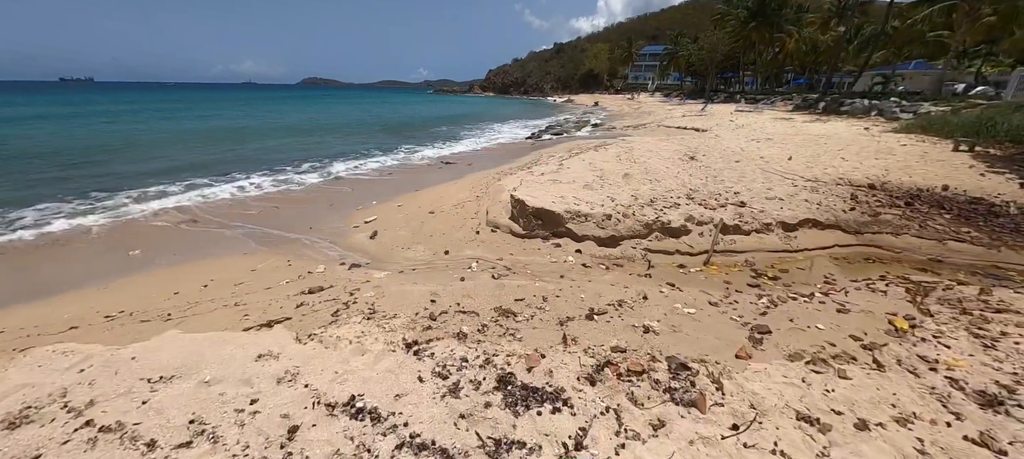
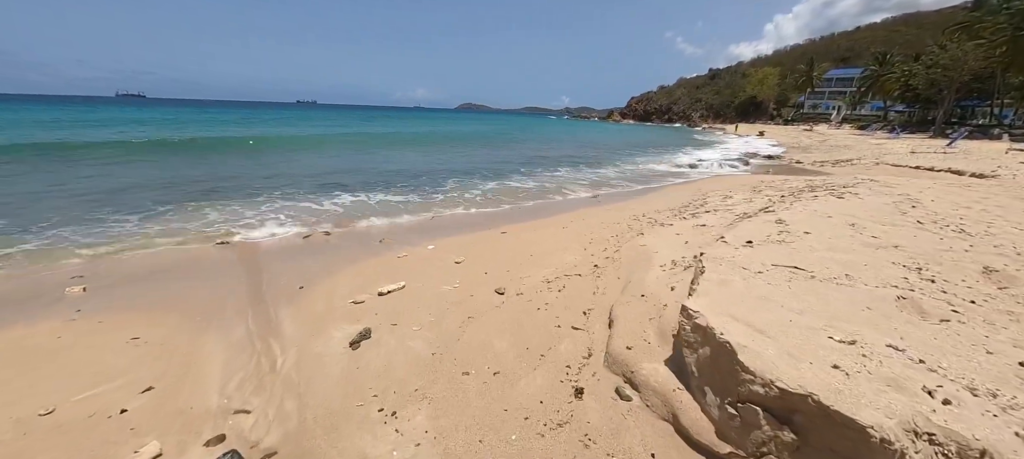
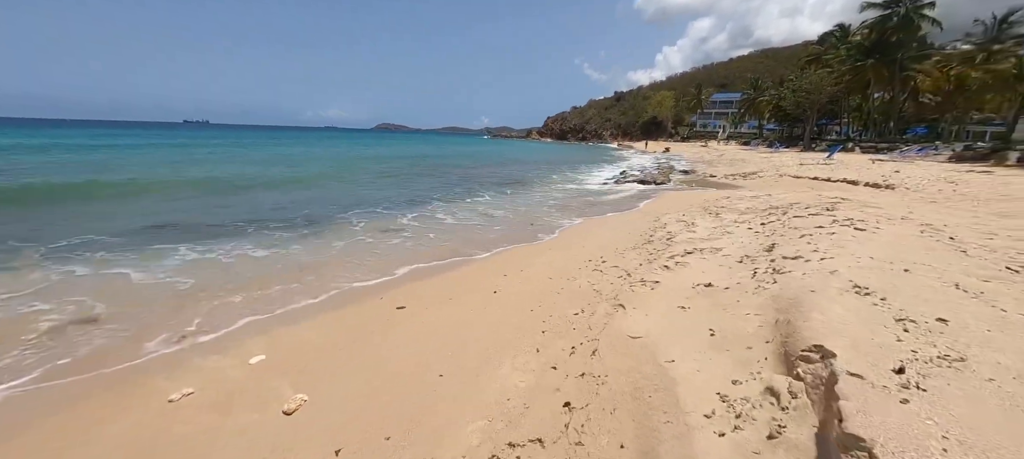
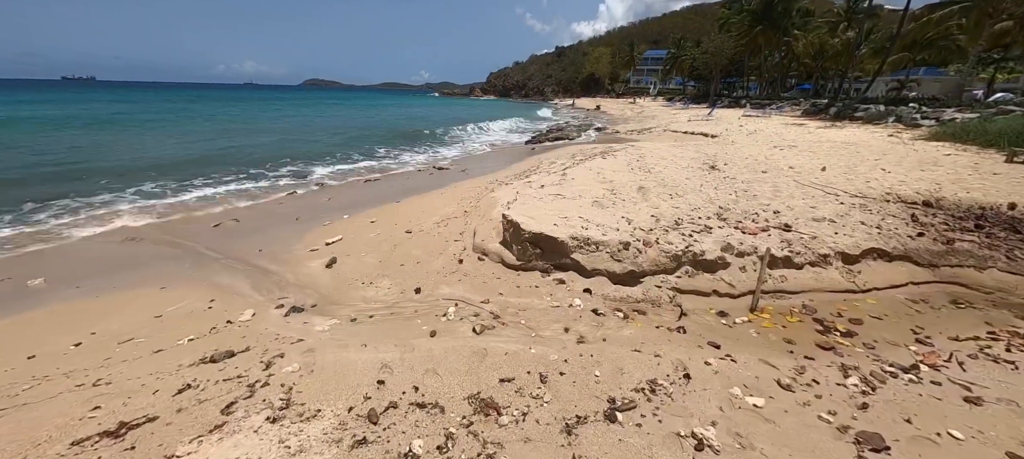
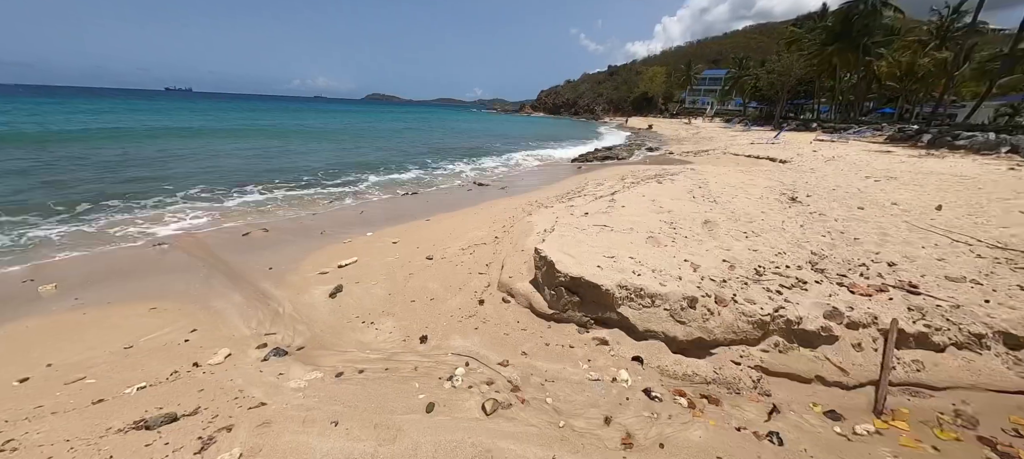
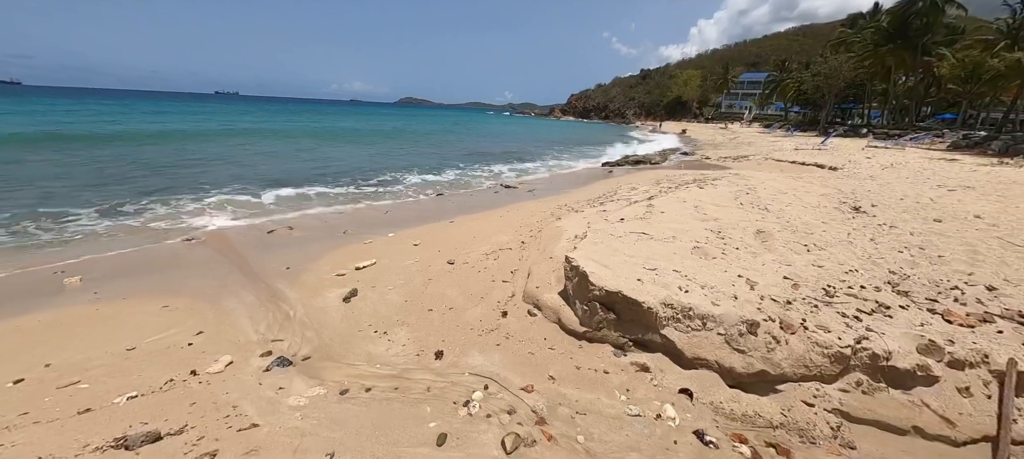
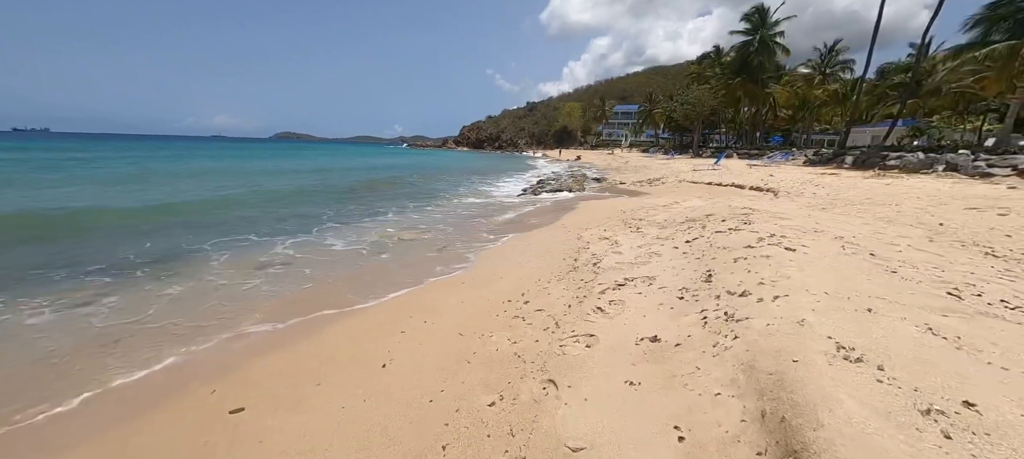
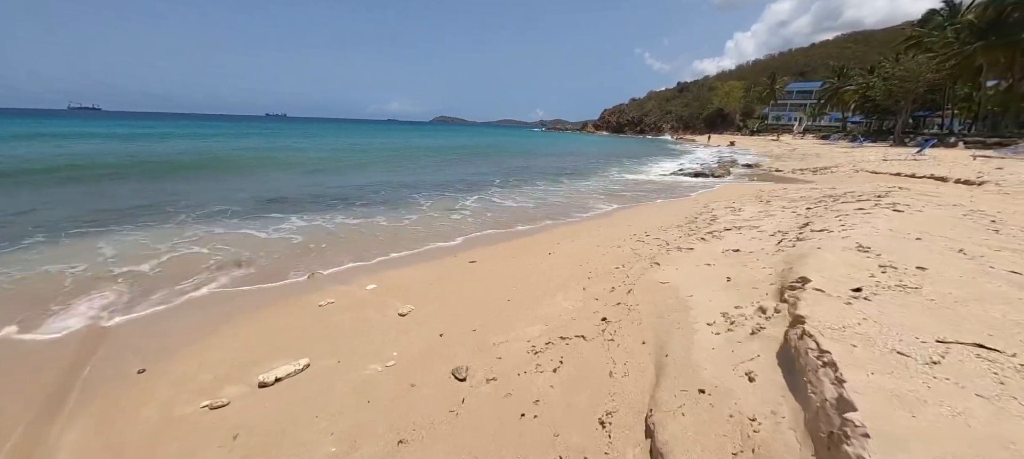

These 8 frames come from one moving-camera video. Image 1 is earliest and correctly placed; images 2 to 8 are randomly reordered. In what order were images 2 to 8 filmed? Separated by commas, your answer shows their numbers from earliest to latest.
4, 5, 6, 2, 8, 3, 7
